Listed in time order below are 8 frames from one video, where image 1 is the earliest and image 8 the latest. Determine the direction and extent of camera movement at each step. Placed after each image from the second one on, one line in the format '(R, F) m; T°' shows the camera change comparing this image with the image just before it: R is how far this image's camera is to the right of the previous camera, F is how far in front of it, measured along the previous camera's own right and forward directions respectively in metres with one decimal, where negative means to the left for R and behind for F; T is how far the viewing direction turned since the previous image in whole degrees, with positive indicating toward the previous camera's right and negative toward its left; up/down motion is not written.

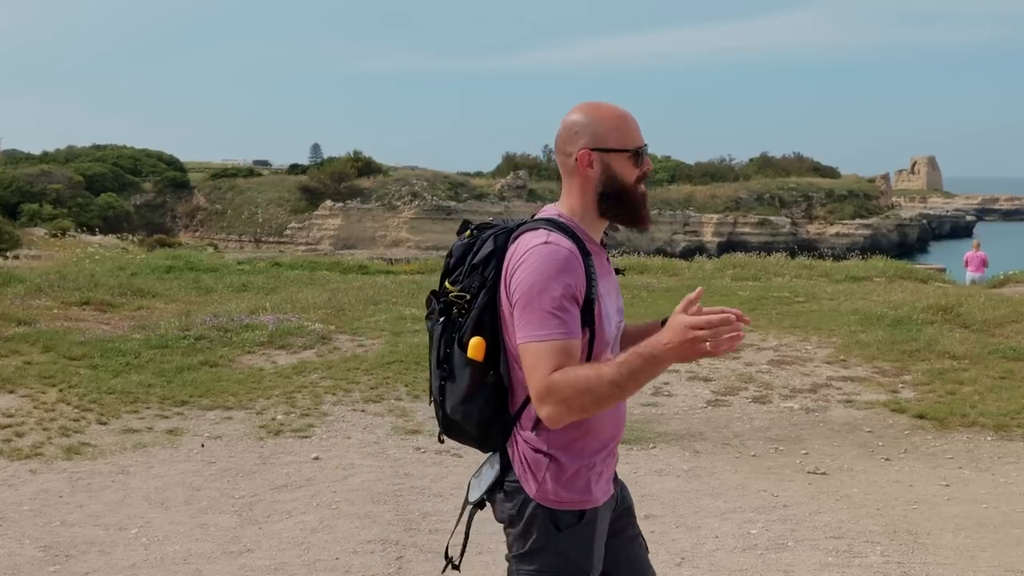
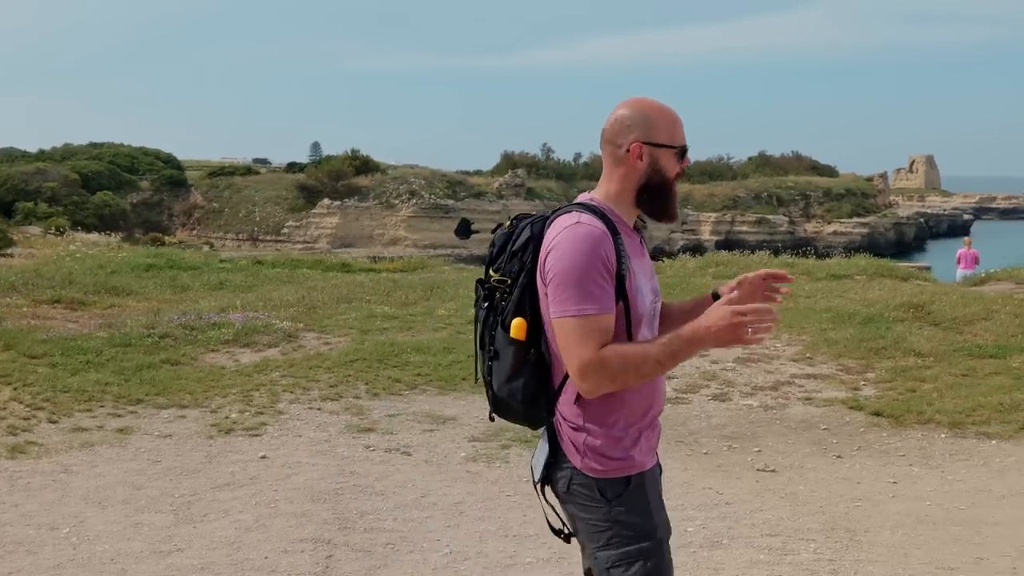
(+0.2, 0.0) m; 0°
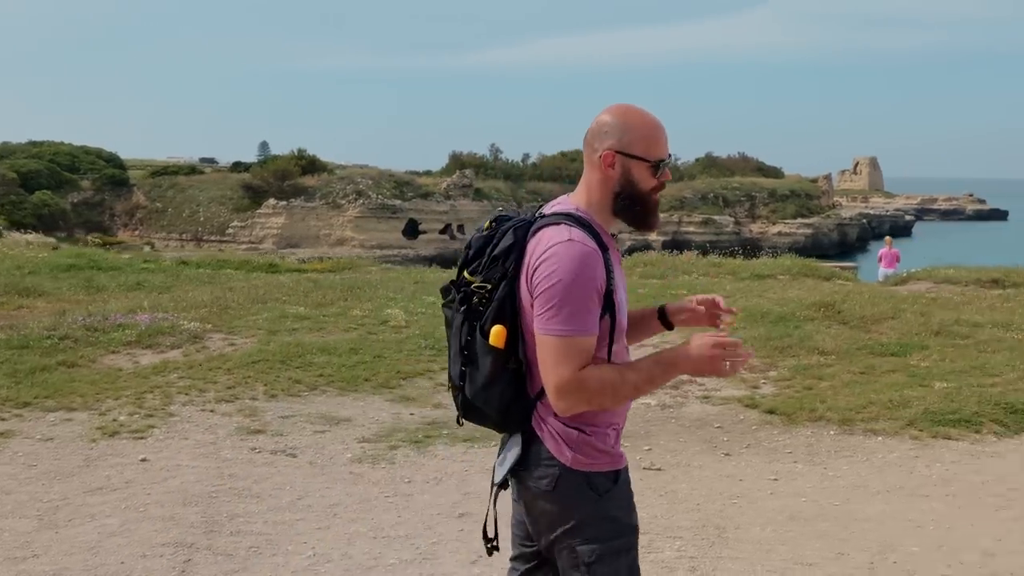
(+0.3, 0.0) m; +2°
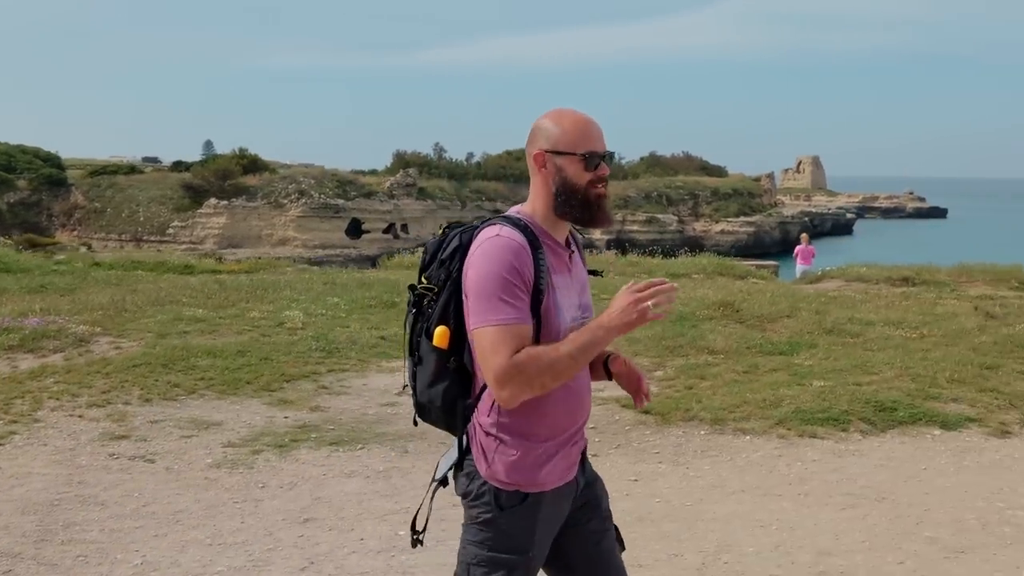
(+0.4, 0.0) m; +2°
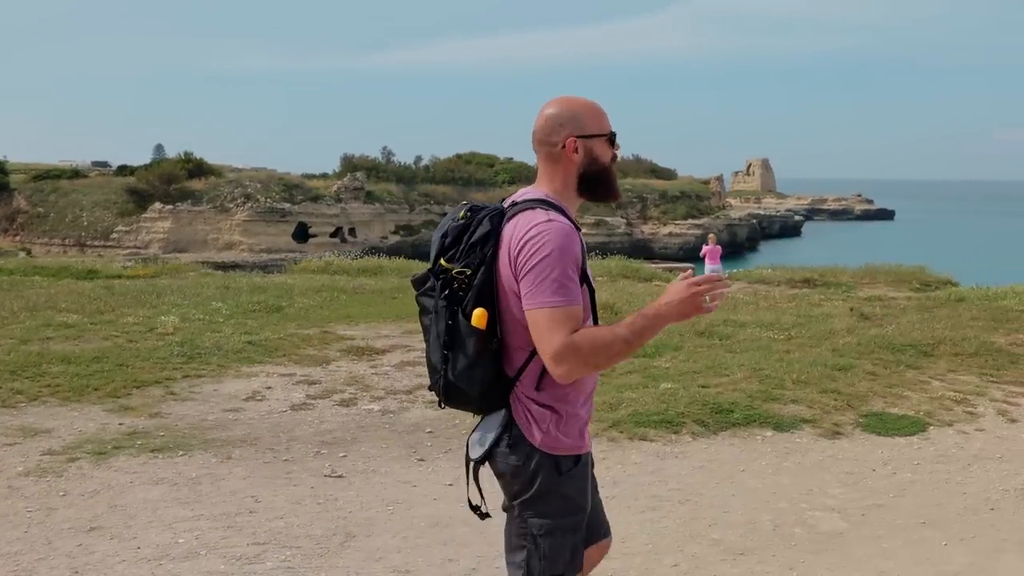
(+0.7, 0.0) m; +2°
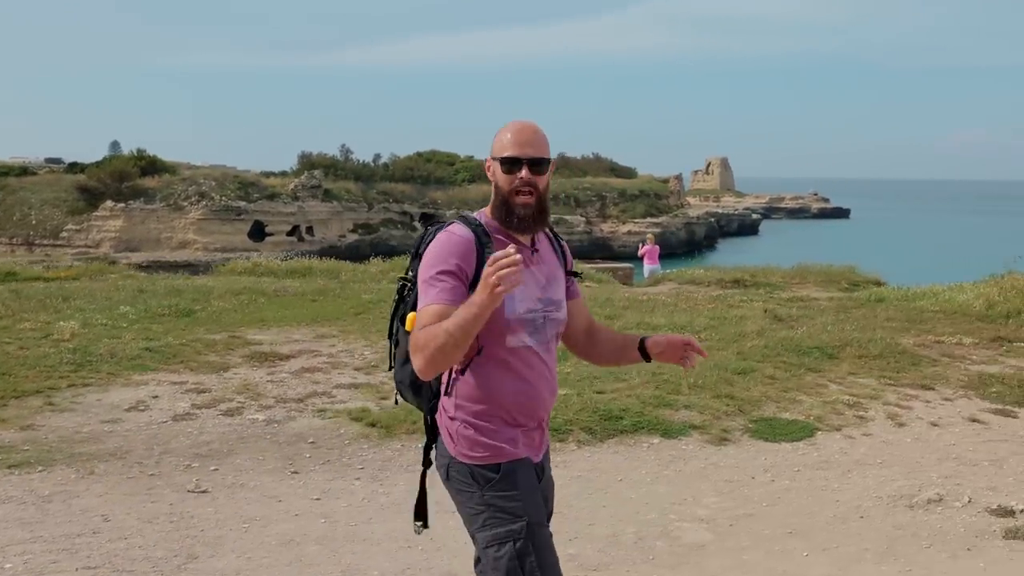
(+0.4, +0.1) m; +2°
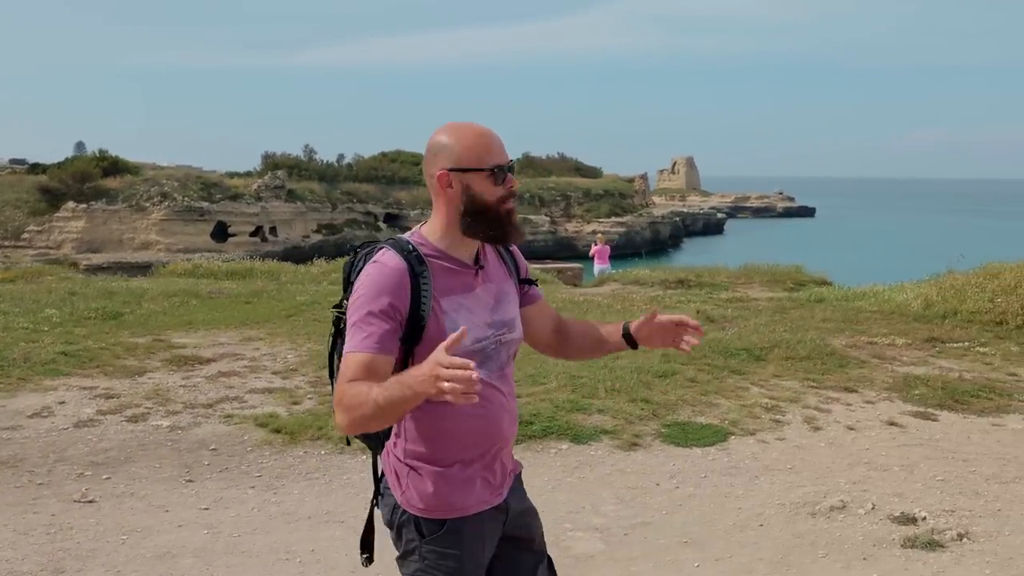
(+0.3, +0.2) m; +1°
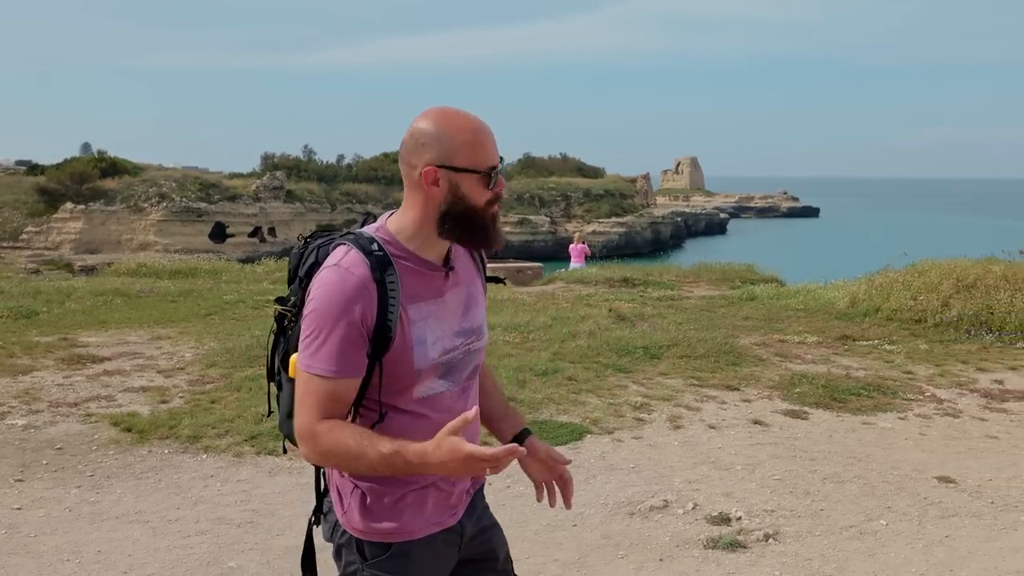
(+0.8, +0.1) m; 0°
